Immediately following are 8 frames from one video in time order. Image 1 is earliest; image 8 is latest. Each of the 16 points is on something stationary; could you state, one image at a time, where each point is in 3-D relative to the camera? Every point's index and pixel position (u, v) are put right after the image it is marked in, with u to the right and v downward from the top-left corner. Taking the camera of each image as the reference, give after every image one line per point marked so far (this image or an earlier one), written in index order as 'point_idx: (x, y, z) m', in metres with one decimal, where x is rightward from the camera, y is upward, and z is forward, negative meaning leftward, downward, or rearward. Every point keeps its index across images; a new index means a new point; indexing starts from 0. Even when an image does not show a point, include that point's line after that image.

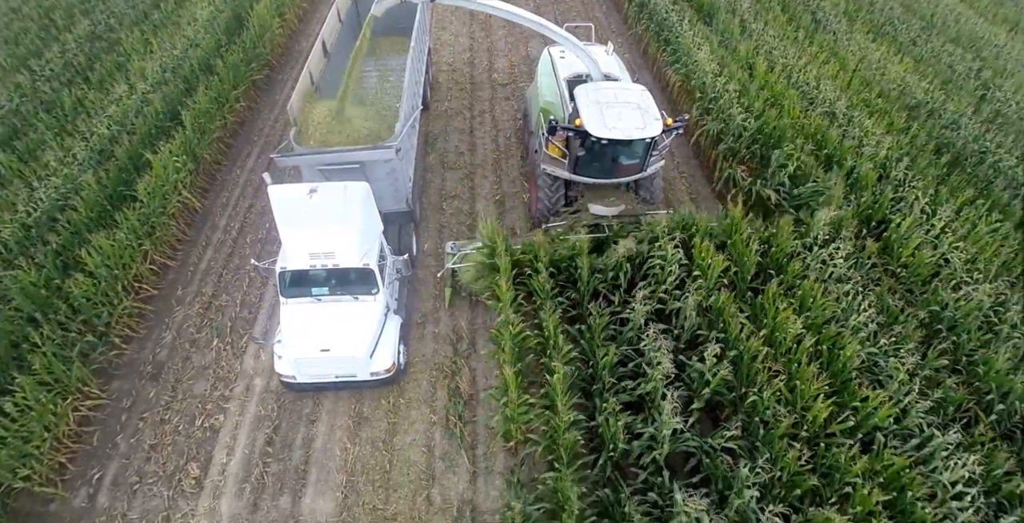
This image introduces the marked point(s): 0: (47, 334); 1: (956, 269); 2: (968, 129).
0: (-5.1, -0.8, +6.6) m
1: (+5.1, -0.1, +6.9) m
2: (+6.8, +2.0, +8.9) m
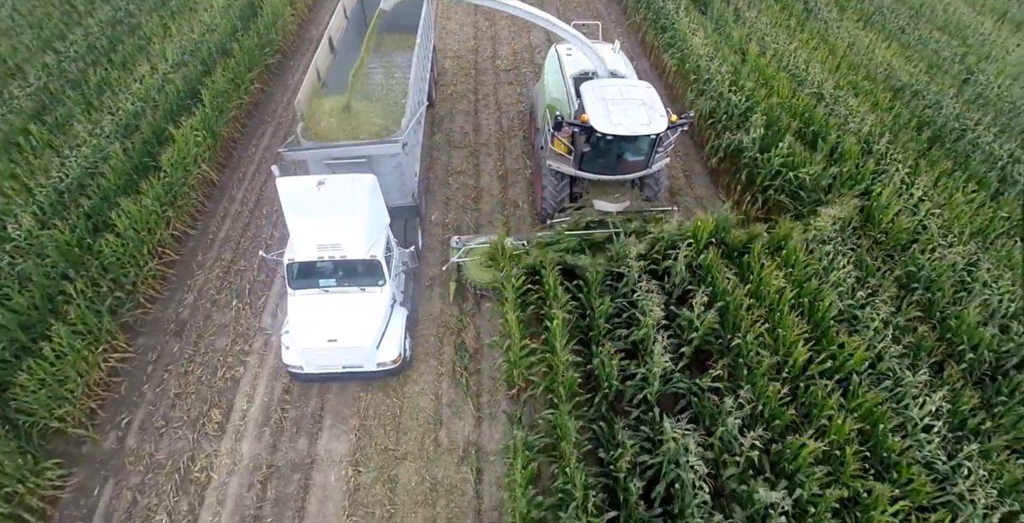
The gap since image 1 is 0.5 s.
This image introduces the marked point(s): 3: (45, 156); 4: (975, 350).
0: (-5.1, -0.3, +7.1) m
1: (+5.2, +0.3, +7.4) m
2: (+6.8, +2.4, +9.3) m
3: (-6.5, +1.5, +8.3) m
4: (+4.9, -1.0, +6.3) m
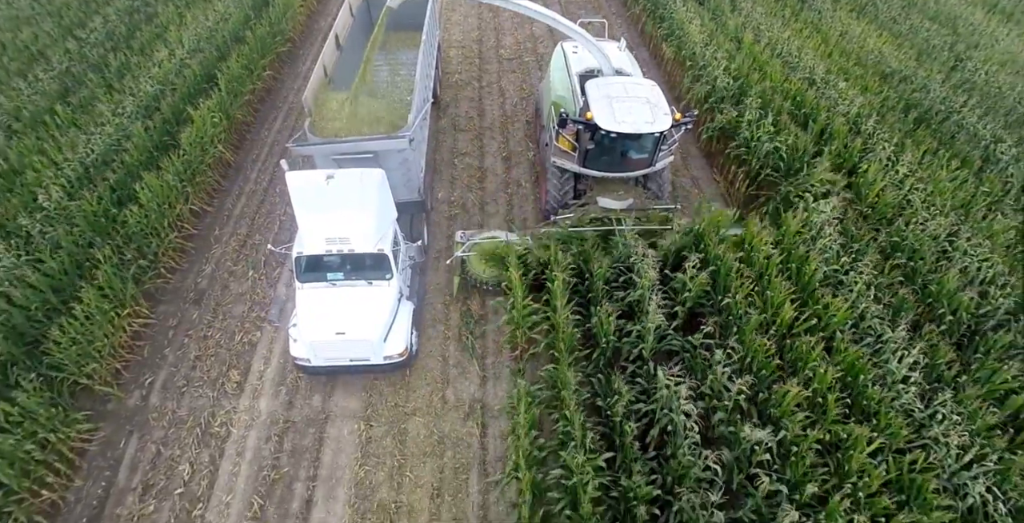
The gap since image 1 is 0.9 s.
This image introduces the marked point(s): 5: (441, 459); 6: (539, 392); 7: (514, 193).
0: (-5.0, +0.1, +7.5) m
1: (+5.2, +0.7, +7.7) m
2: (+6.9, +2.7, +9.7) m
3: (-6.4, +1.9, +8.7) m
4: (+5.0, -0.6, +6.7) m
5: (-0.8, -2.2, +6.7) m
6: (+0.3, -1.3, +6.1) m
7: (0.0, +1.1, +9.7) m
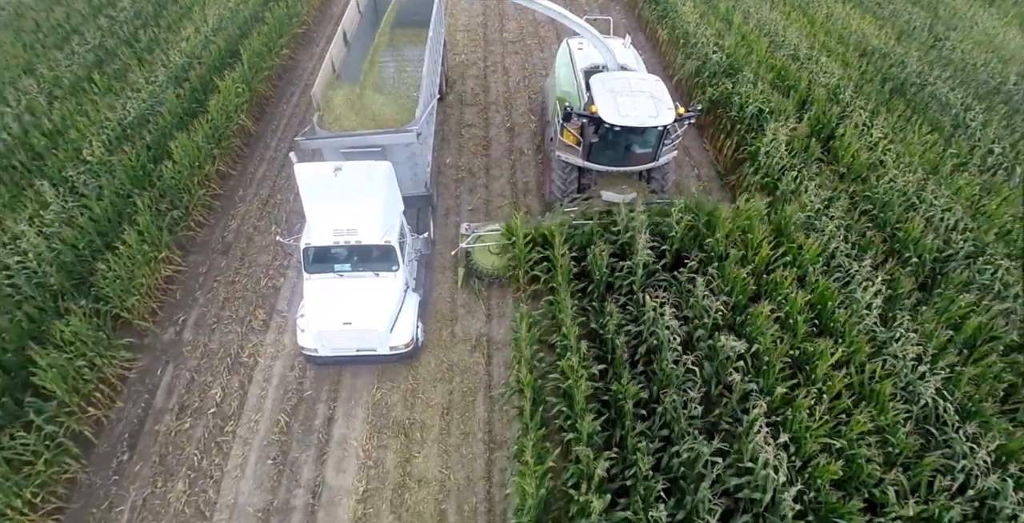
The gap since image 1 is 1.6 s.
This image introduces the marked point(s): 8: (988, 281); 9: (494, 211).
0: (-5.0, +0.8, +8.2) m
1: (+5.3, +1.4, +8.4) m
2: (+6.9, +3.4, +10.4) m
3: (-6.4, +2.6, +9.4) m
4: (+5.0, +0.1, +7.3) m
5: (-0.8, -1.5, +7.3) m
6: (+0.3, -0.6, +6.7) m
7: (+0.1, +1.8, +10.4) m
8: (+5.6, -0.3, +7.0) m
9: (-0.3, +0.8, +9.5) m
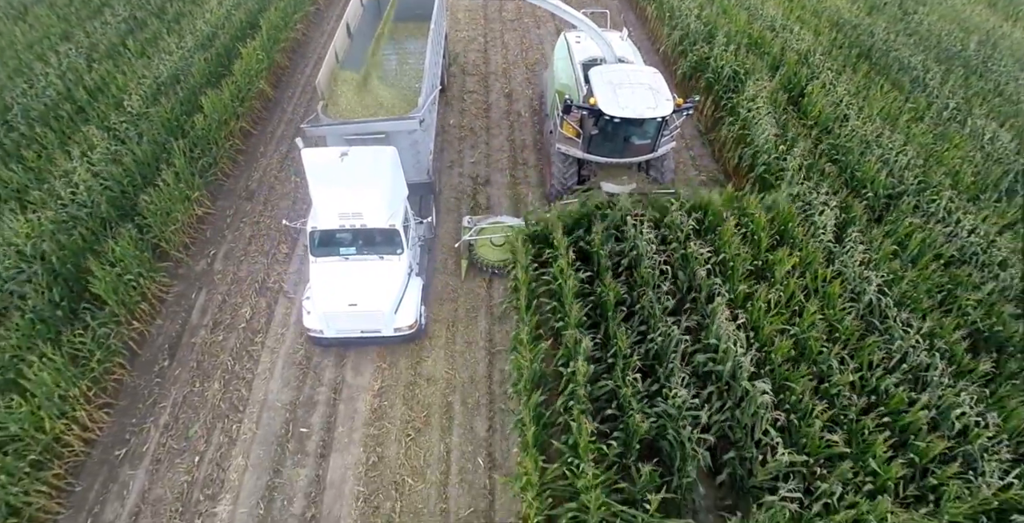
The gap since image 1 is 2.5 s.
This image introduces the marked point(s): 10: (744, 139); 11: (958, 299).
0: (-5.0, +1.7, +9.1) m
1: (+5.2, +2.3, +9.3) m
2: (+6.9, +4.3, +11.3) m
3: (-6.4, +3.4, +10.3) m
4: (+5.0, +1.0, +8.2) m
5: (-0.8, -0.6, +8.2) m
6: (+0.3, +0.3, +7.6) m
7: (+0.1, +2.7, +11.3) m
8: (+5.5, +0.7, +7.8) m
9: (-0.3, +1.7, +10.4) m
10: (+3.6, +1.9, +9.5) m
11: (+5.0, -0.4, +6.8) m
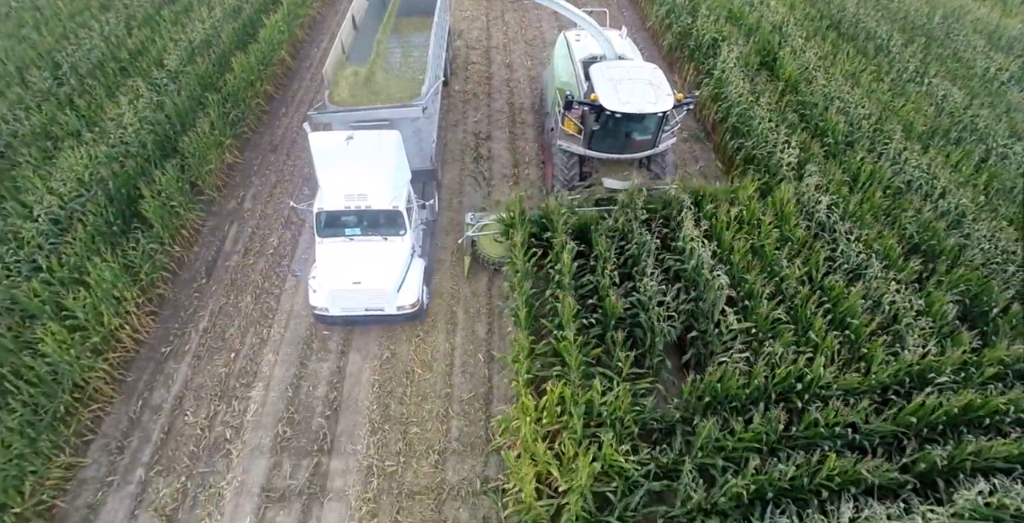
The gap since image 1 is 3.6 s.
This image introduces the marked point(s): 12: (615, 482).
0: (-5.1, +2.7, +10.1) m
1: (+5.2, +3.2, +10.3) m
2: (+6.9, +5.2, +12.3) m
3: (-6.4, +4.4, +11.4) m
4: (+4.9, +1.9, +9.2) m
5: (-0.8, +0.4, +9.2) m
6: (+0.2, +1.3, +8.6) m
7: (+0.1, +3.6, +12.3) m
8: (+5.5, +1.6, +8.8) m
9: (-0.3, +2.7, +11.4) m
10: (+3.6, +2.9, +10.5) m
11: (+5.0, +0.6, +7.7) m
12: (+1.0, -2.1, +5.7) m
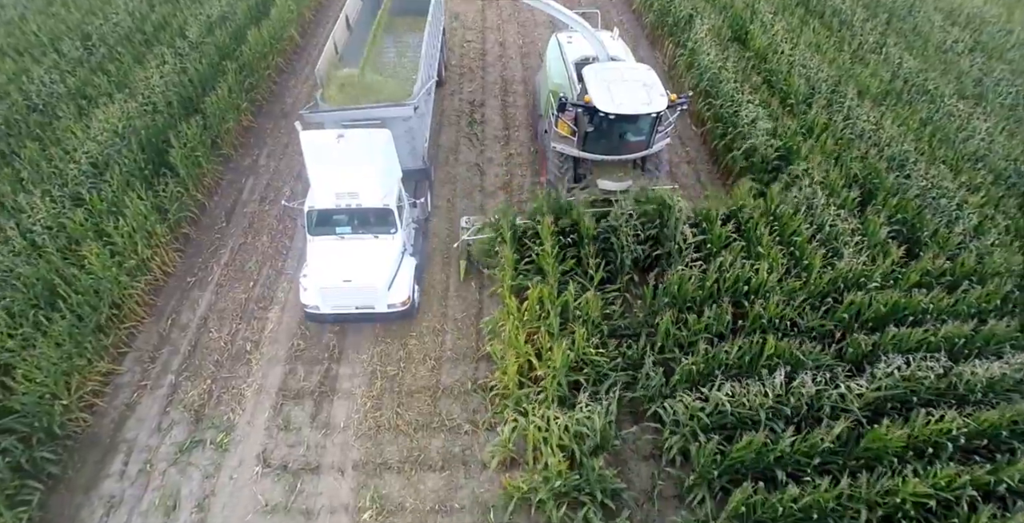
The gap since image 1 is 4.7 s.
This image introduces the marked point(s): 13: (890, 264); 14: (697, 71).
0: (-5.2, +3.5, +11.1) m
1: (+5.1, +4.1, +11.2) m
2: (+6.8, +6.0, +13.3) m
3: (-6.6, +5.3, +12.4) m
4: (+4.8, +2.8, +10.1) m
5: (-1.0, +1.3, +10.1) m
6: (+0.1, +2.2, +9.5) m
7: (-0.1, +4.4, +13.3) m
8: (+5.3, +2.5, +9.7) m
9: (-0.5, +3.5, +12.4) m
10: (+3.4, +3.8, +11.4) m
11: (+4.8, +1.4, +8.6) m
12: (+0.8, -1.2, +6.6) m
13: (+4.4, 0.0, +7.0) m
14: (+3.4, +3.5, +11.1) m
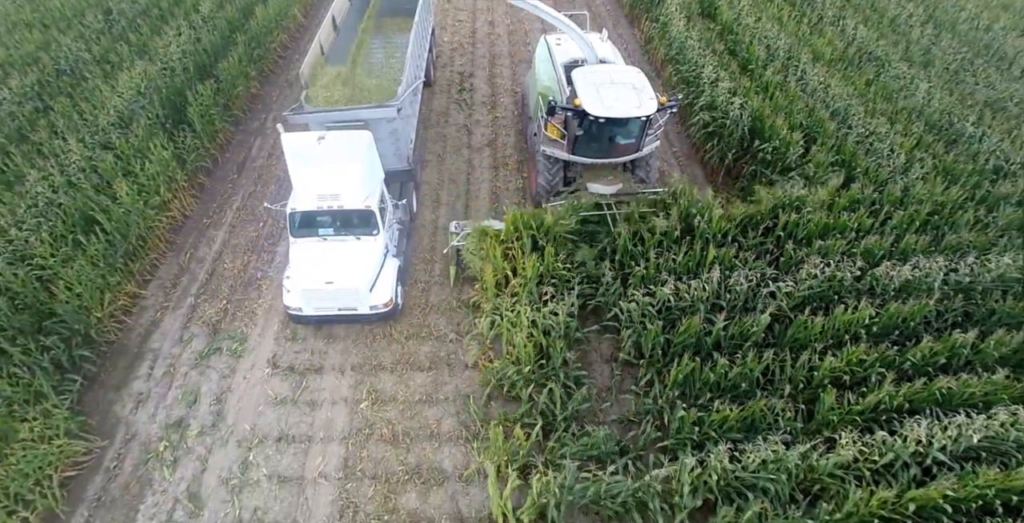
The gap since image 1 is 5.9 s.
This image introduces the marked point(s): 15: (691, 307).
0: (-5.5, +4.4, +12.1) m
1: (+4.8, +5.0, +12.2) m
2: (+6.5, +6.9, +14.3) m
3: (-6.8, +6.2, +13.4) m
4: (+4.5, +3.8, +11.1) m
5: (-1.2, +2.2, +11.1) m
6: (-0.2, +3.1, +10.5) m
7: (-0.4, +5.3, +14.3) m
8: (+5.1, +3.5, +10.7) m
9: (-0.8, +4.4, +13.4) m
10: (+3.2, +4.7, +12.4) m
11: (+4.6, +2.4, +9.6) m
12: (+0.5, -0.2, +7.5) m
13: (+4.2, +0.9, +8.0) m
14: (+3.2, +4.5, +12.1) m
15: (+2.1, -0.5, +6.9) m
